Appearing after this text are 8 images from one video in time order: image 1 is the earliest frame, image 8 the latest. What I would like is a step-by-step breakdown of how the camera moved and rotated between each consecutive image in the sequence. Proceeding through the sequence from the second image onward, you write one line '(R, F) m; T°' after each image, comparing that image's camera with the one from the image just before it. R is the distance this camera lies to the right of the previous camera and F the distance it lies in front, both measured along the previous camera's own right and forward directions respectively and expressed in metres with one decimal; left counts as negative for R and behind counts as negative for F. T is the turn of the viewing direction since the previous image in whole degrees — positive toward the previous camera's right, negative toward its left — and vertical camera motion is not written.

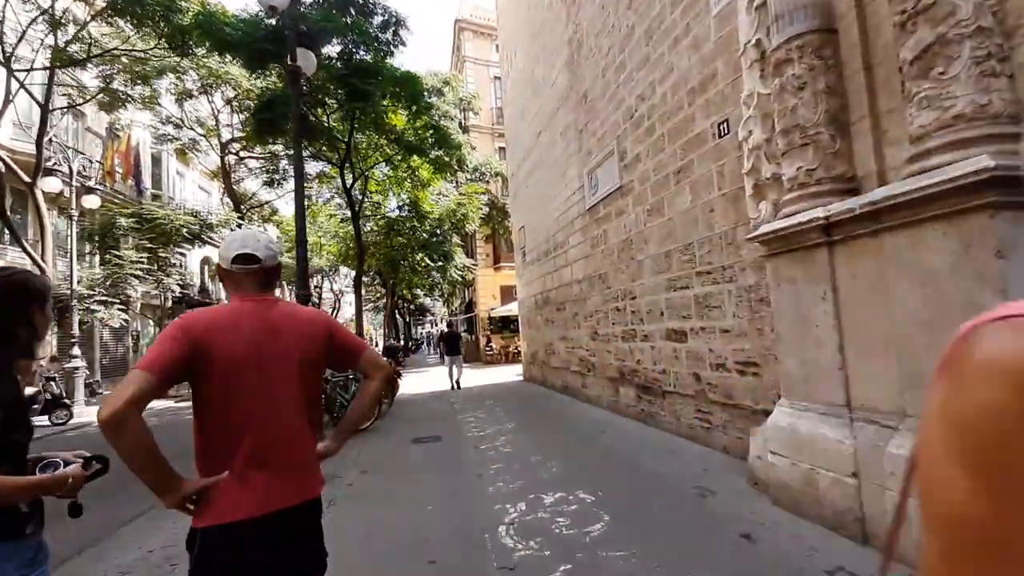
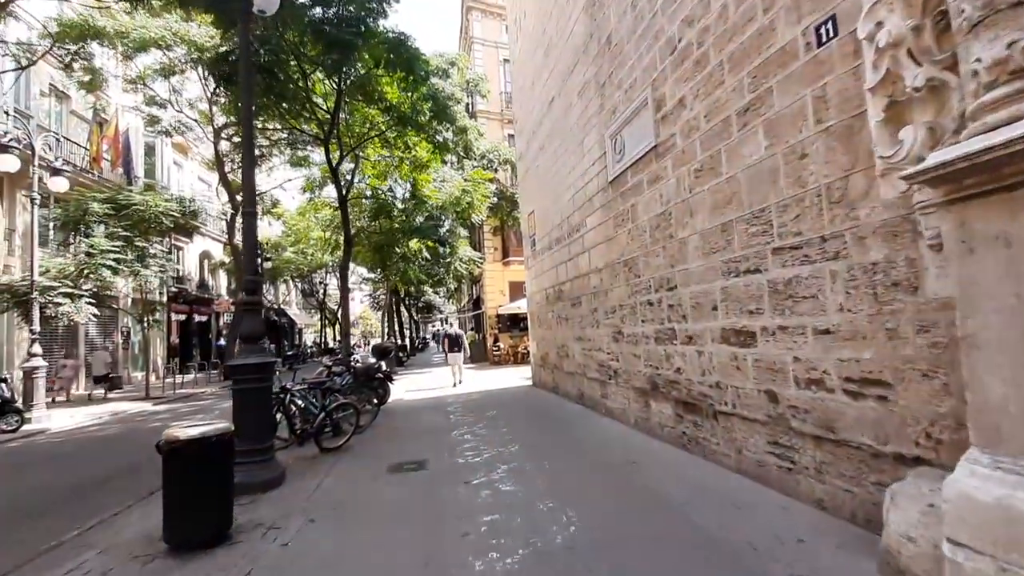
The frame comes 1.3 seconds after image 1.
(+0.1, +1.7) m; -1°
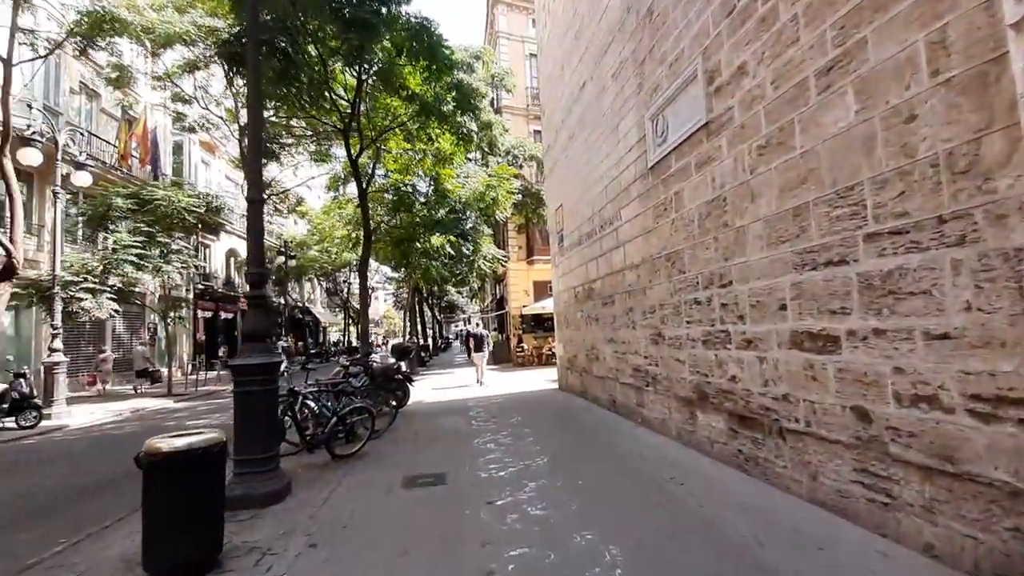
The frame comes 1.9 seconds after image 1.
(-0.1, +0.7) m; -3°
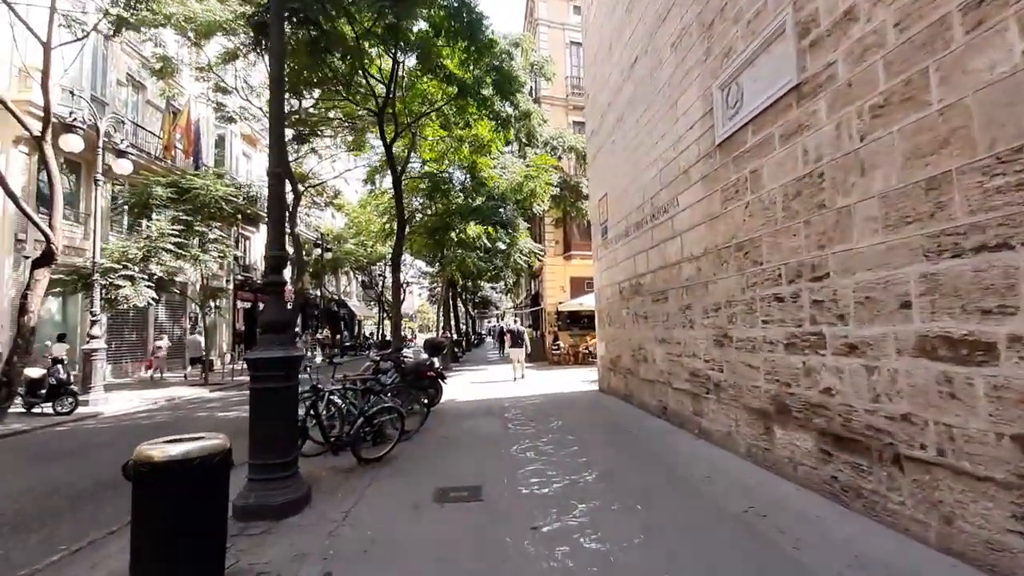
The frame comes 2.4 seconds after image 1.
(-0.1, +0.7) m; -4°
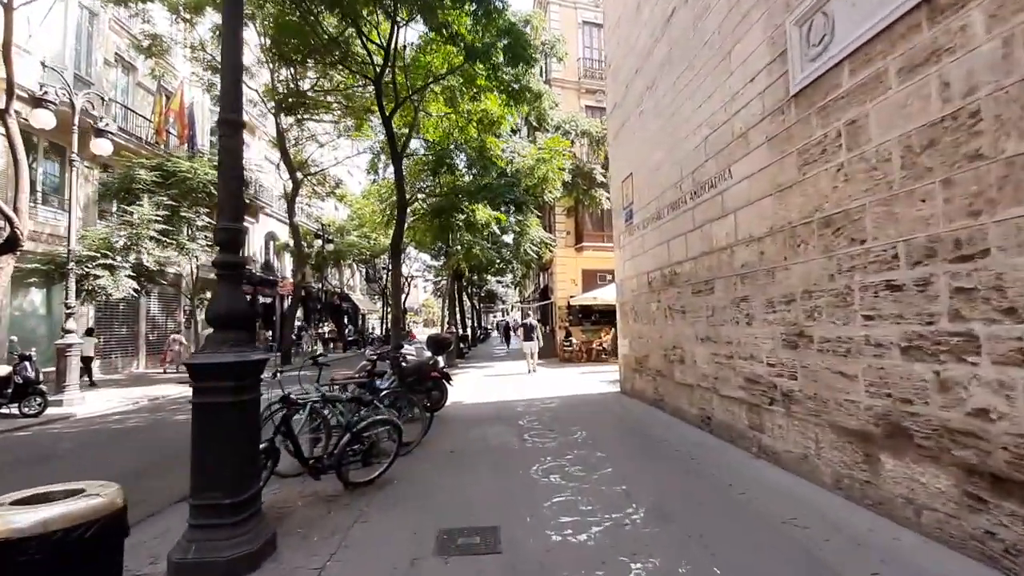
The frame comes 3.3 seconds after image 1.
(-0.2, +1.2) m; -1°
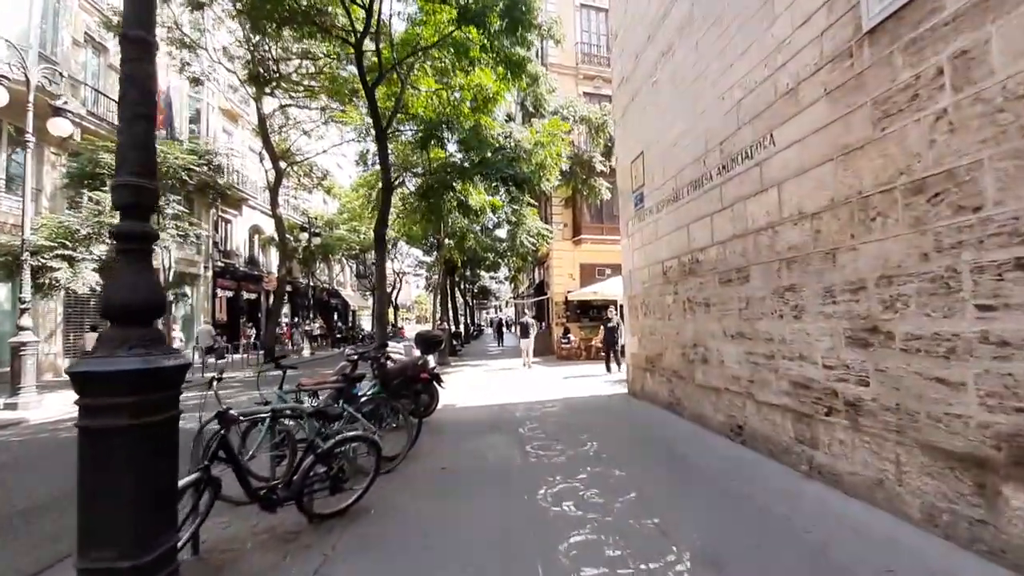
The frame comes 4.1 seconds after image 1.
(-0.1, +1.0) m; +1°
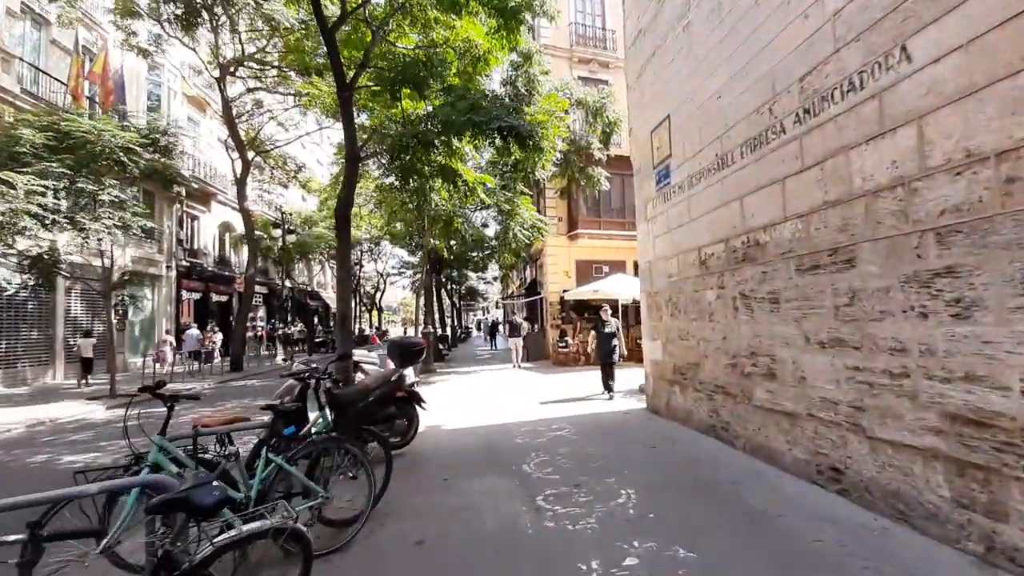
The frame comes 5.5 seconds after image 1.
(-0.2, +1.7) m; +2°
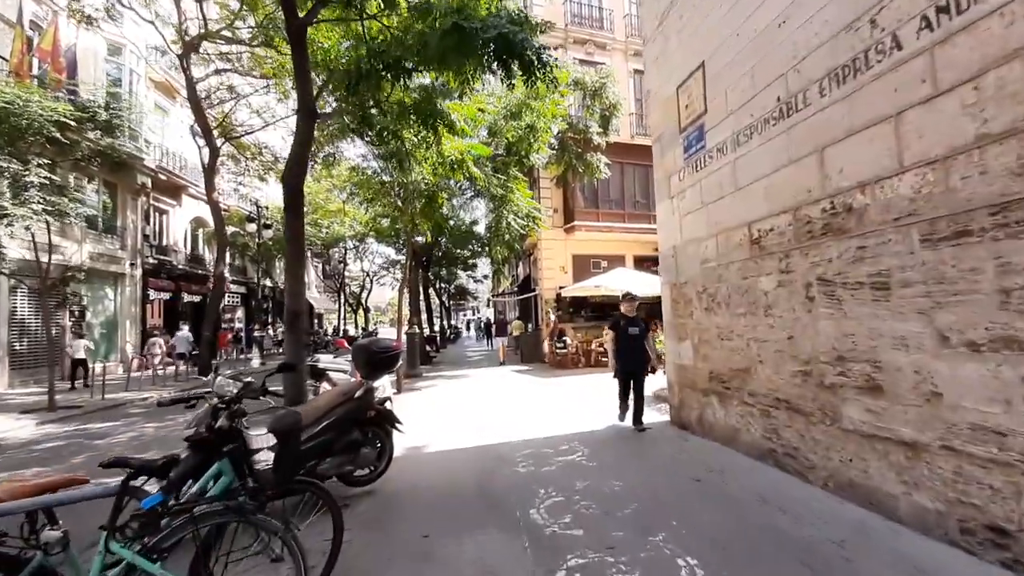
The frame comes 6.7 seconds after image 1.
(-0.1, +1.4) m; +1°
